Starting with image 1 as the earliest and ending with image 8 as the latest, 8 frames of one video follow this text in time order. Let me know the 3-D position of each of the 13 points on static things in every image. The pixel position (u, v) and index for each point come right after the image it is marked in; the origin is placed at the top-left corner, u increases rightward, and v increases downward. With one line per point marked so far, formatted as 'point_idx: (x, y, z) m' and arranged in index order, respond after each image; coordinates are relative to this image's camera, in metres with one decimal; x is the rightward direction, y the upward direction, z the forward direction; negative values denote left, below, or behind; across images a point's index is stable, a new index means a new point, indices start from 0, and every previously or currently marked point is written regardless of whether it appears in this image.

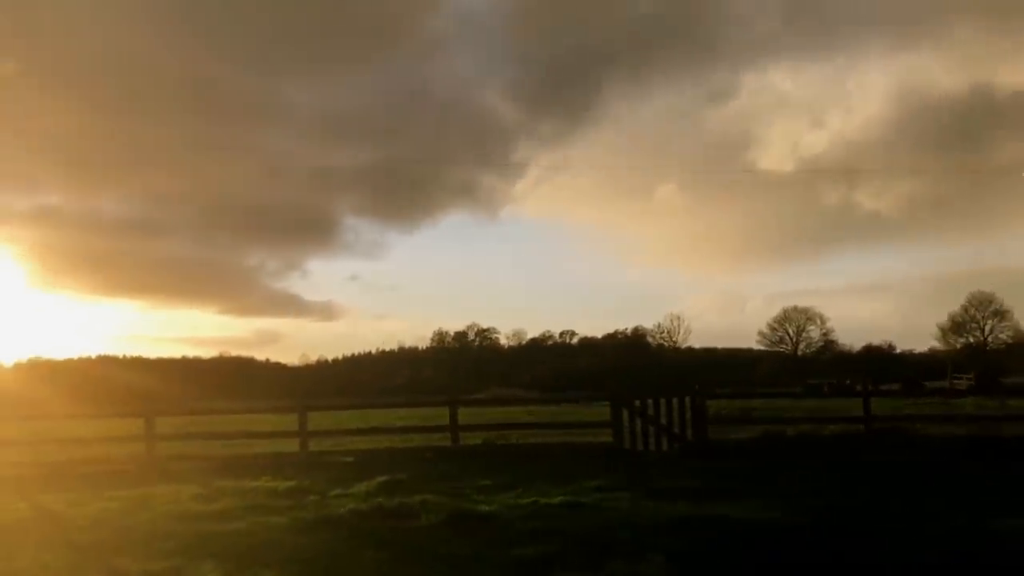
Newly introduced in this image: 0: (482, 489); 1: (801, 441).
0: (-0.4, -2.8, +12.9) m
1: (+5.0, -2.7, +15.8) m
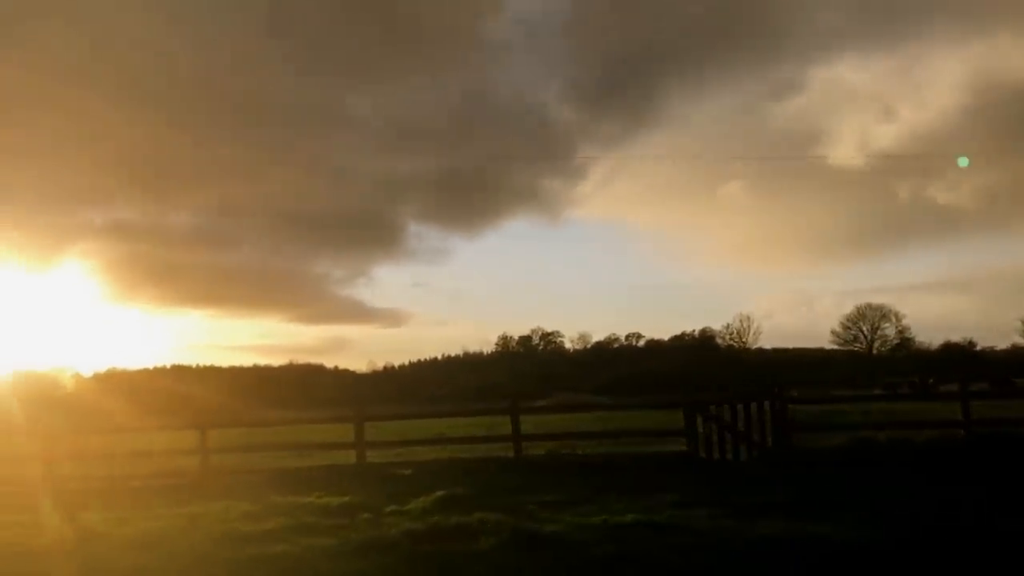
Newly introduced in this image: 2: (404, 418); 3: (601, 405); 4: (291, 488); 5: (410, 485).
0: (+0.4, -2.8, +12.2) m
1: (+6.0, -2.6, +14.7) m
2: (-2.0, -2.5, +17.9) m
3: (+1.7, -2.3, +18.3) m
4: (-3.6, -3.3, +15.3) m
5: (-1.5, -3.0, +14.0) m
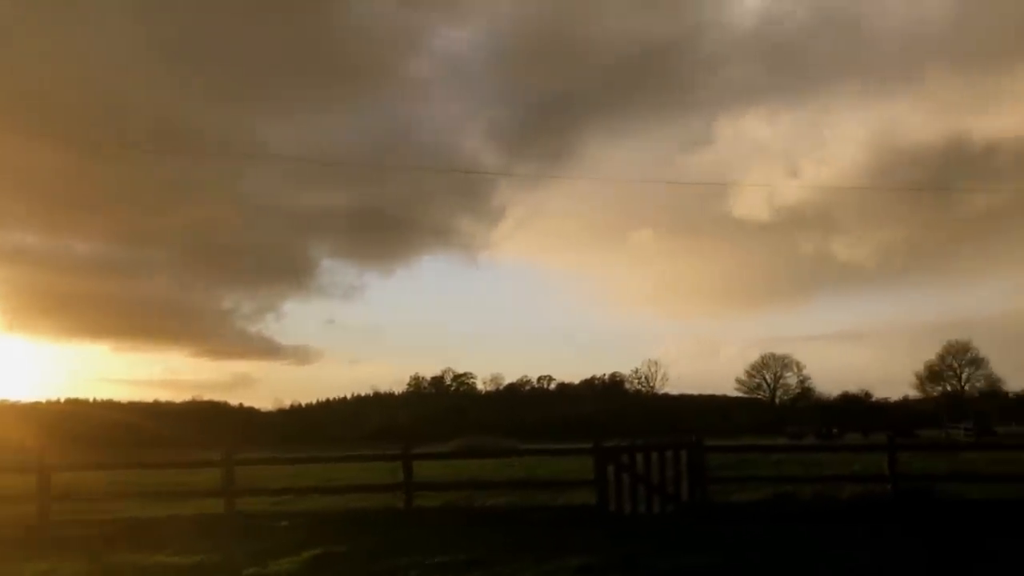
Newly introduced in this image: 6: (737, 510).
0: (-0.9, -3.2, +10.6) m
1: (+4.5, -3.2, +13.7) m
2: (-3.8, -3.0, +16.1) m
3: (-0.1, -3.0, +16.8) m
4: (-5.2, -3.6, +13.3) m
5: (-3.0, -3.3, +12.3) m
6: (+3.3, -3.2, +13.7) m
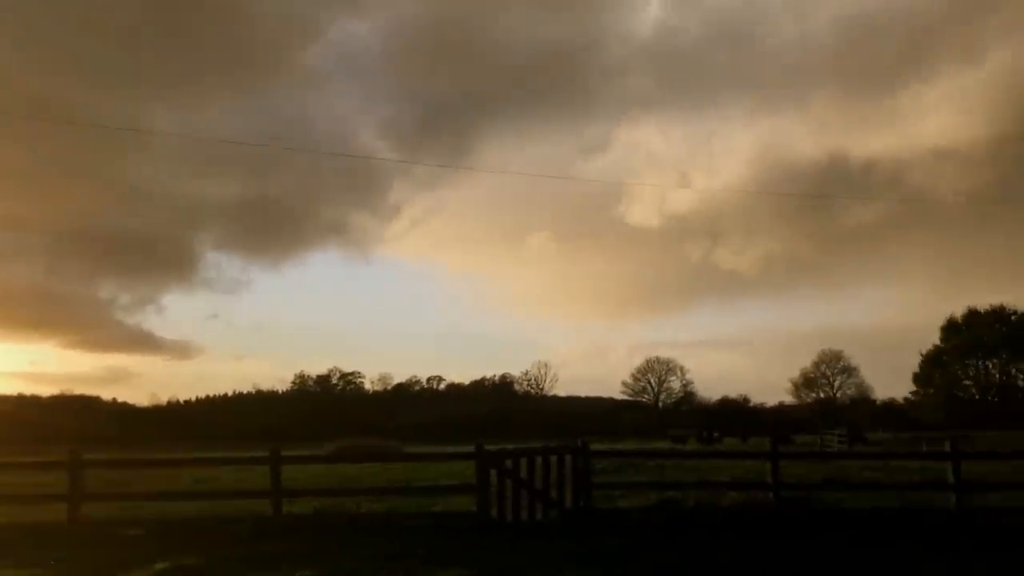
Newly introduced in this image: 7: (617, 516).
0: (-2.2, -3.1, +9.8) m
1: (+2.7, -3.3, +13.5) m
2: (-5.8, -2.8, +14.9) m
3: (-2.2, -2.9, +16.1) m
4: (-6.8, -3.4, +12.0) m
5: (-4.6, -3.2, +11.3) m
6: (+1.5, -3.3, +13.4) m
7: (+1.5, -3.2, +13.3) m
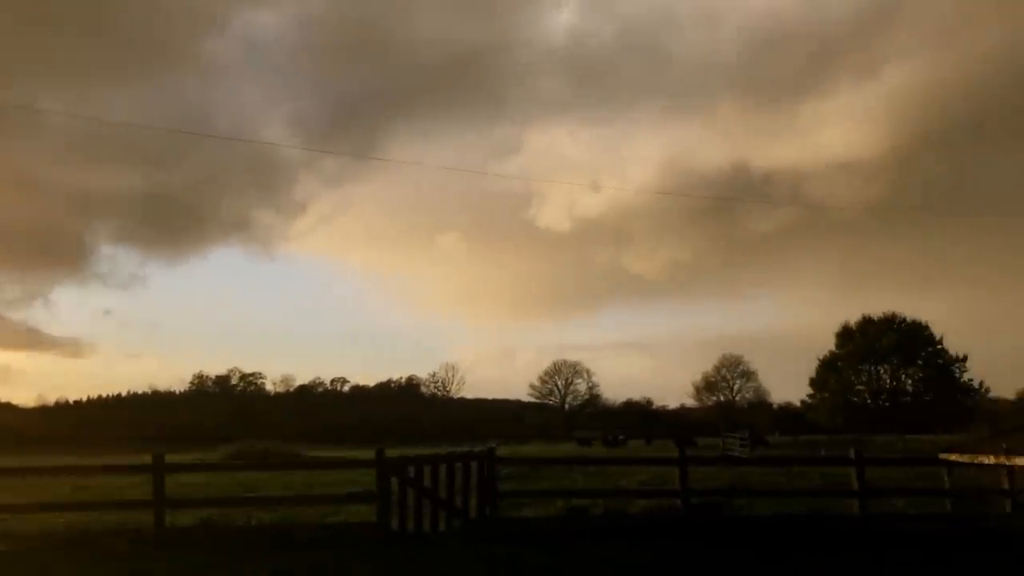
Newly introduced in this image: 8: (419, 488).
0: (-3.2, -3.0, +9.1) m
1: (+1.3, -3.3, +13.2) m
2: (-7.3, -2.7, +13.8) m
3: (-3.8, -2.8, +15.3) m
4: (-8.0, -3.3, +10.8) m
5: (-5.7, -3.1, +10.2) m
6: (+0.2, -3.3, +12.9) m
7: (+0.2, -3.3, +12.8) m
8: (-1.2, -2.7, +12.5) m
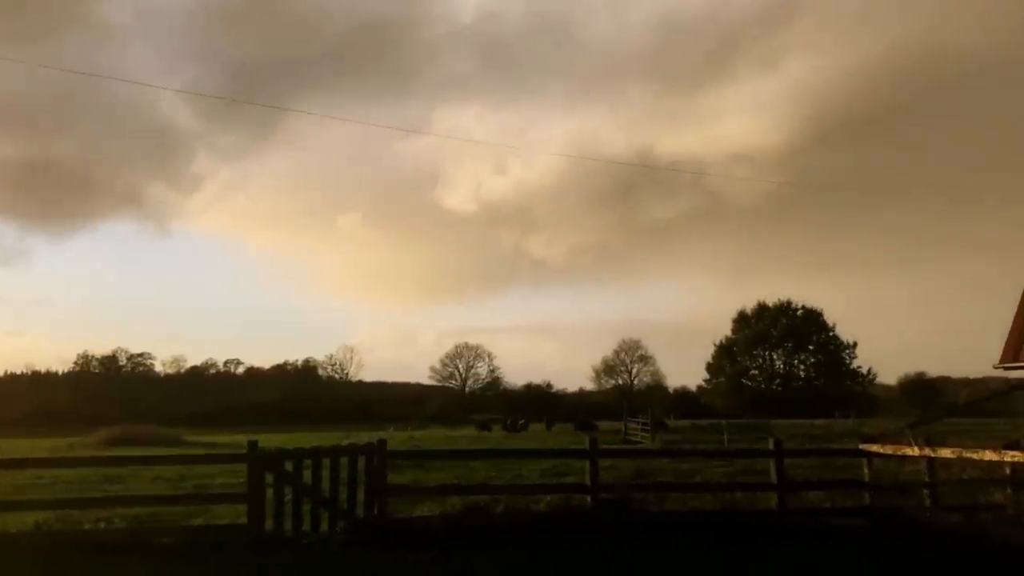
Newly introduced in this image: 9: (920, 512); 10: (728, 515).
0: (-4.1, -2.7, +7.4) m
1: (0.0, -3.0, +12.0) m
2: (-8.6, -2.2, +11.7) m
3: (-5.3, -2.4, +13.6) m
4: (-9.1, -2.8, +8.7) m
5: (-6.7, -2.7, +8.4) m
6: (-1.1, -2.9, +11.6) m
7: (-1.2, -2.9, +11.5) m
8: (-2.5, -2.3, +11.0) m
9: (+5.4, -3.0, +12.4) m
10: (+2.9, -3.0, +12.5) m
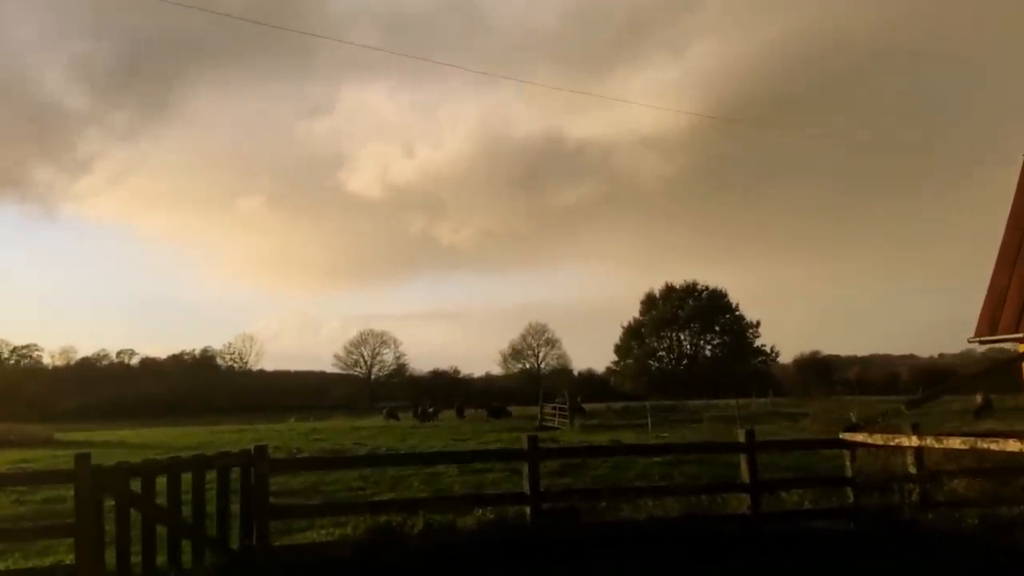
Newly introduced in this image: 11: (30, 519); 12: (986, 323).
0: (-4.5, -2.4, +4.7) m
1: (-0.9, -2.6, +9.6) m
2: (-9.4, -1.9, +8.5) m
3: (-6.3, -2.0, +10.6) m
4: (-9.5, -2.6, +5.4) m
5: (-7.1, -2.4, +5.3) m
6: (-1.9, -2.6, +9.1) m
7: (-1.9, -2.6, +9.0) m
8: (-3.2, -2.0, +8.4) m
9: (+4.6, -2.5, +10.5) m
10: (+2.0, -2.6, +10.4) m
11: (-7.3, -3.6, +14.2) m
12: (+7.1, -0.5, +14.1) m
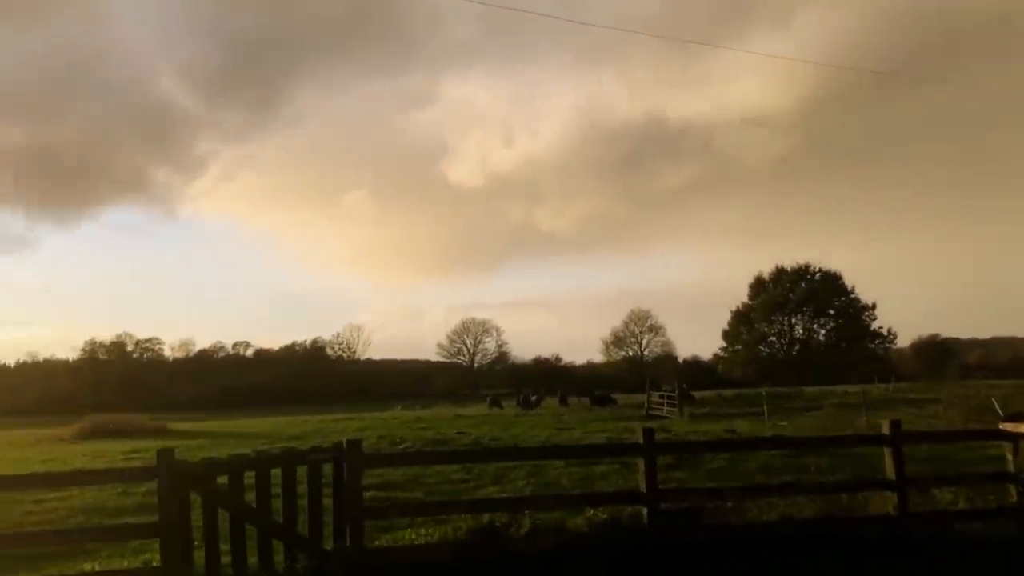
0: (-3.9, -2.4, +4.3) m
1: (+0.2, -2.4, +8.9) m
2: (-8.4, -1.9, +8.6) m
3: (-5.1, -1.9, +10.4) m
4: (-8.8, -2.6, +5.6) m
5: (-6.5, -2.4, +5.3) m
6: (-0.9, -2.4, +8.5) m
7: (-0.9, -2.4, +8.4) m
8: (-2.3, -1.8, +7.9) m
9: (+5.7, -2.2, +9.2) m
10: (+3.2, -2.3, +9.3) m
11: (-5.7, -3.4, +14.1) m
12: (+8.6, -0.1, +12.4) m
